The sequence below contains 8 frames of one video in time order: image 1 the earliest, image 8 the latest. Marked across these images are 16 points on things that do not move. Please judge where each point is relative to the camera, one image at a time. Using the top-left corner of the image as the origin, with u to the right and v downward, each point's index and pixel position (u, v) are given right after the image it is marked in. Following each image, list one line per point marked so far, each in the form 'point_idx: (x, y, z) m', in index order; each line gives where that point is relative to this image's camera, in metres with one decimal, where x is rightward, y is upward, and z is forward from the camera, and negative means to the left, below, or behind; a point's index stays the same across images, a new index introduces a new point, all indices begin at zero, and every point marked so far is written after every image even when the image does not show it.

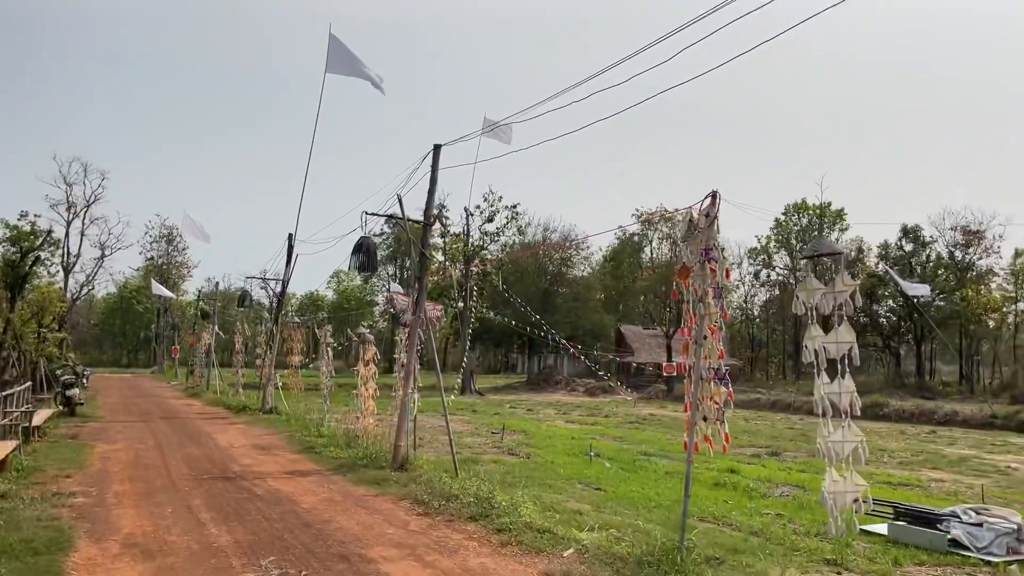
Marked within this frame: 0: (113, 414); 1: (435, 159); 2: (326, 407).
0: (-10.3, -3.3, +19.7) m
1: (-1.2, +2.0, +11.6) m
2: (-4.2, -2.7, +17.6) m
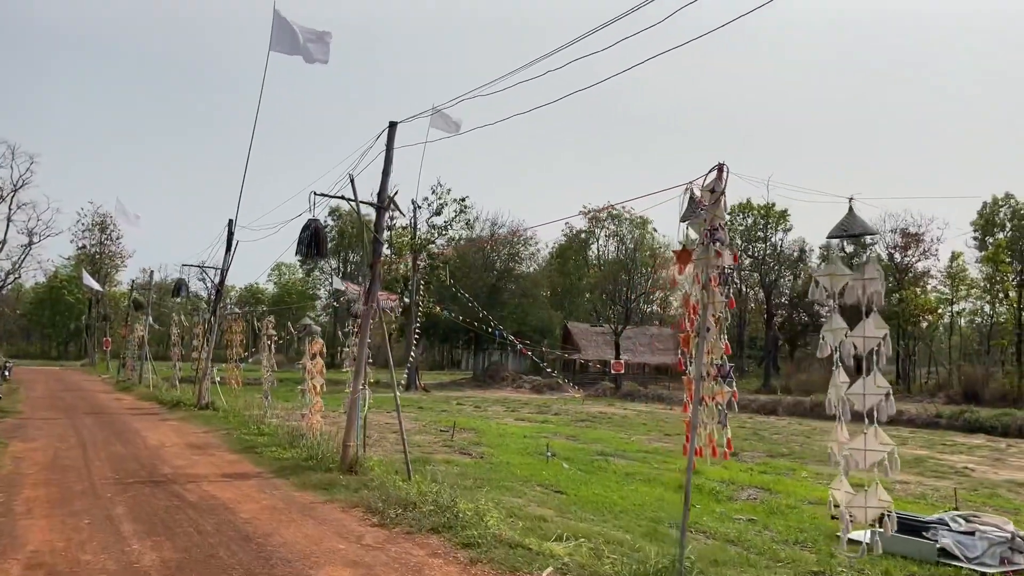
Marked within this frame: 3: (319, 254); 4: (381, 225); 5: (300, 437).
0: (-11.4, -2.9, +18.3) m
1: (-1.7, +2.1, +10.8) m
2: (-5.2, -2.5, +16.5) m
3: (-2.6, +0.5, +10.5) m
4: (-1.8, +0.9, +10.6) m
5: (-3.3, -2.4, +12.0) m
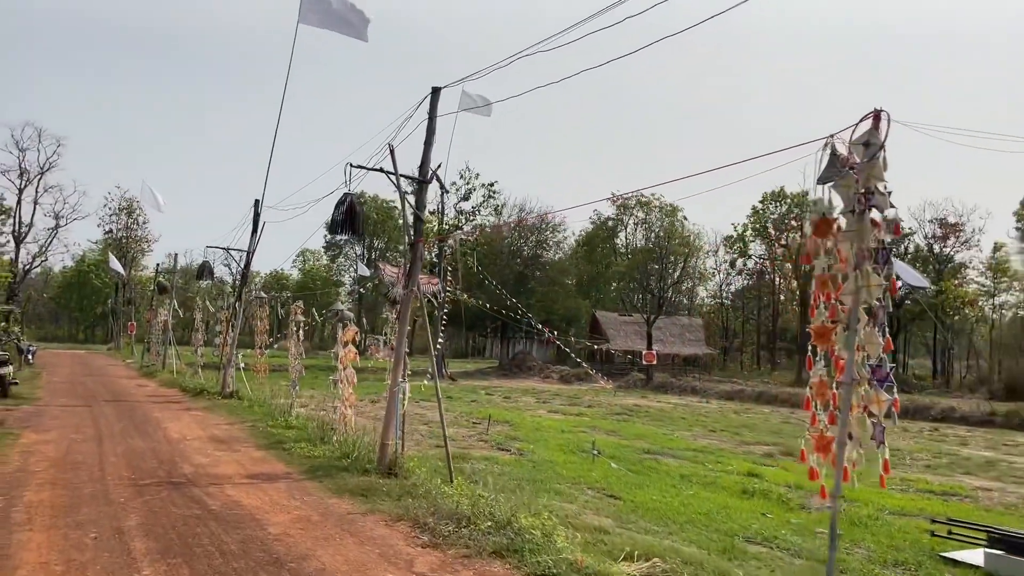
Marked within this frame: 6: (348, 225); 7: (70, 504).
0: (-10.5, -2.5, +17.6) m
1: (-1.0, +2.3, +9.8) m
2: (-4.4, -2.1, +15.7) m
3: (-1.9, +0.7, +9.6) m
4: (-1.1, +1.1, +9.6) m
5: (-2.6, -2.1, +11.1) m
6: (-2.1, +0.8, +9.9) m
7: (-3.9, -1.9, +6.7) m
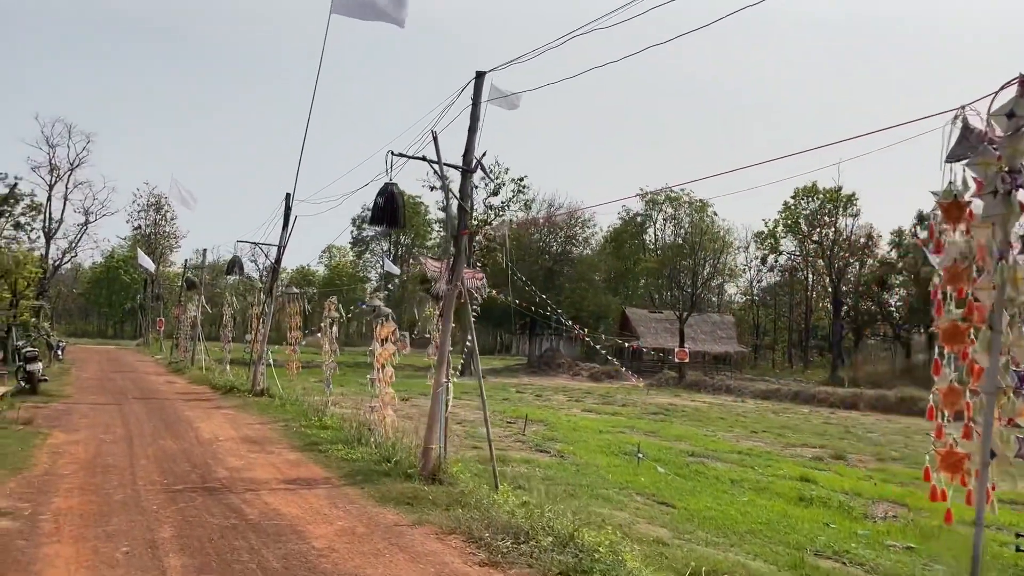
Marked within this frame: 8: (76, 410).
0: (-9.7, -2.4, +17.4) m
1: (-0.4, +2.4, +9.3) m
2: (-3.6, -2.1, +15.3) m
3: (-1.4, +0.8, +9.1) m
4: (-0.5, +1.1, +9.1) m
5: (-2.0, -2.0, +10.6) m
6: (-1.5, +0.9, +9.4) m
7: (-3.4, -1.9, +6.3) m
8: (-7.7, -2.2, +13.6) m
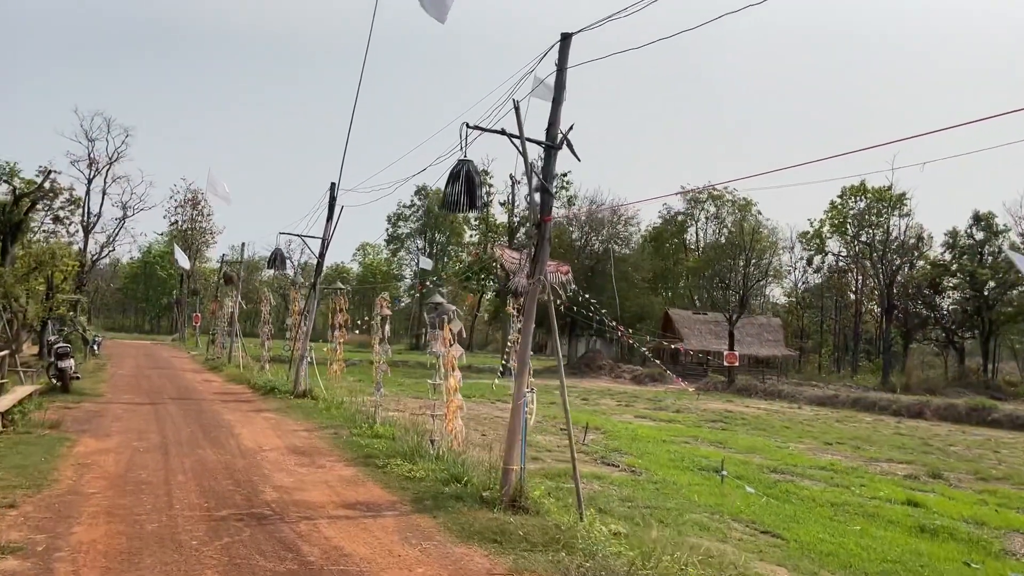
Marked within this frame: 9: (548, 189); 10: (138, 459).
0: (-8.5, -2.2, +16.5) m
1: (+0.5, +2.5, +8.0) m
2: (-2.5, -2.0, +14.1) m
3: (-0.4, +0.8, +7.9) m
4: (+0.4, +1.2, +7.8) m
5: (-1.0, -2.0, +9.4) m
6: (-0.6, +0.9, +8.2) m
7: (-2.6, -1.8, +5.2) m
8: (-6.7, -2.0, +12.7) m
9: (+0.4, +1.0, +7.7) m
10: (-4.2, -1.9, +8.6) m
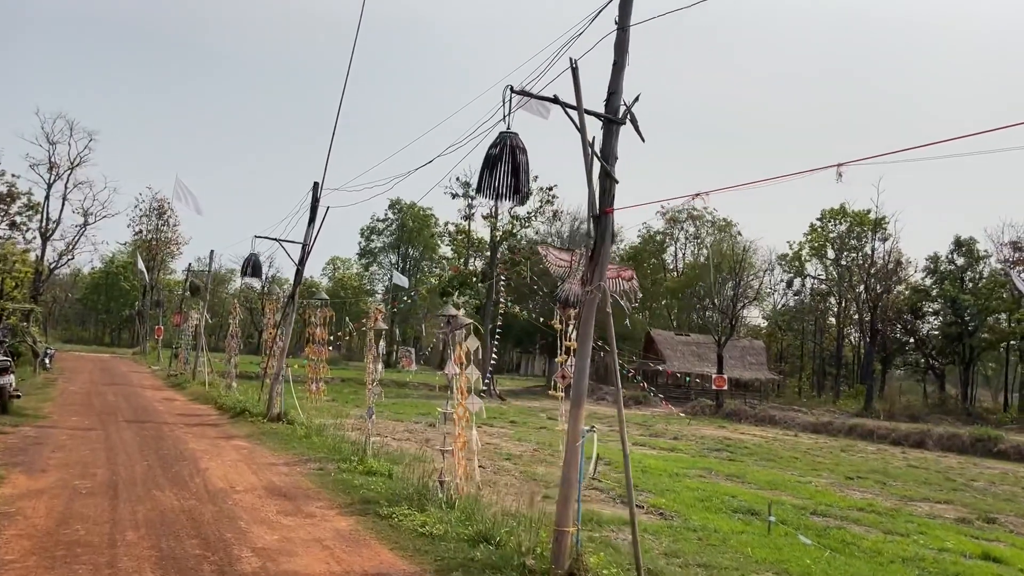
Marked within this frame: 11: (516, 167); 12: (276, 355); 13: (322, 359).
0: (-8.5, -2.3, +14.5) m
1: (+1.0, +2.4, +6.5) m
2: (-2.4, -2.1, +12.4) m
3: (0.0, +0.8, +6.3) m
4: (+0.8, +1.1, +6.3) m
5: (-0.7, -2.1, +7.8) m
6: (-0.2, +0.8, +6.6) m
7: (-2.1, -1.7, +3.5) m
8: (-6.5, -2.1, +10.8) m
9: (+0.8, +0.9, +6.2) m
10: (-3.9, -1.9, +6.8) m
11: (0.0, +1.0, +6.3) m
12: (-5.7, -1.6, +18.3) m
13: (-4.6, -1.7, +18.6) m
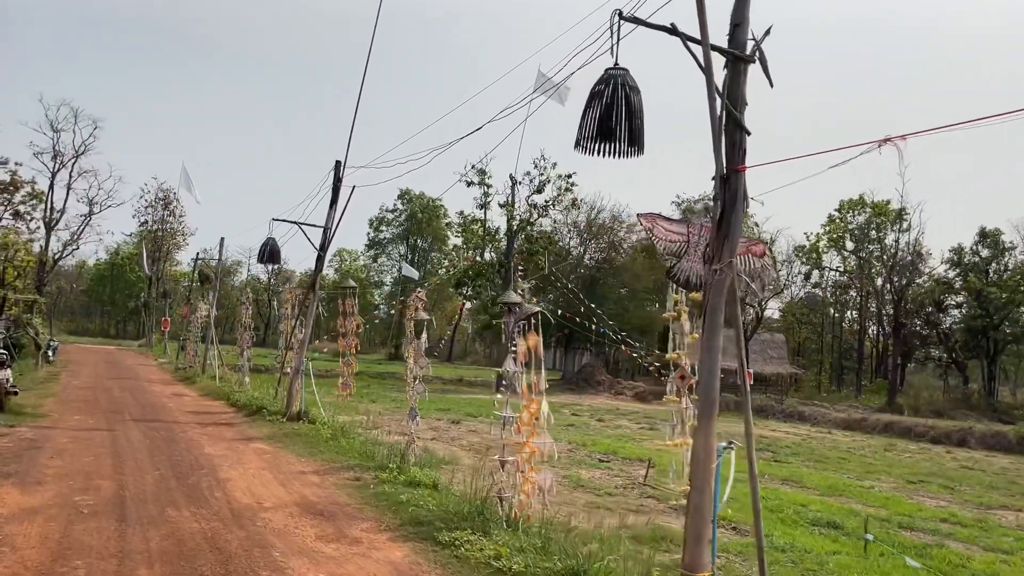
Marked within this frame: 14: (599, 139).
0: (-7.8, -2.1, +13.3) m
1: (+1.6, +2.5, +5.3) m
2: (-1.7, -2.0, +11.2) m
3: (+0.7, +0.9, +5.1) m
4: (+1.5, +1.2, +5.1) m
5: (0.0, -1.9, +6.5) m
6: (+0.5, +1.0, +5.4) m
7: (-1.5, -1.6, +2.3) m
8: (-5.8, -1.9, +9.6) m
9: (+1.5, +1.0, +5.0) m
10: (-3.2, -1.8, +5.7) m
11: (+0.6, +1.1, +5.0) m
12: (-4.9, -1.4, +17.1) m
13: (-3.9, -1.5, +17.4) m
14: (+0.5, +0.9, +5.0) m
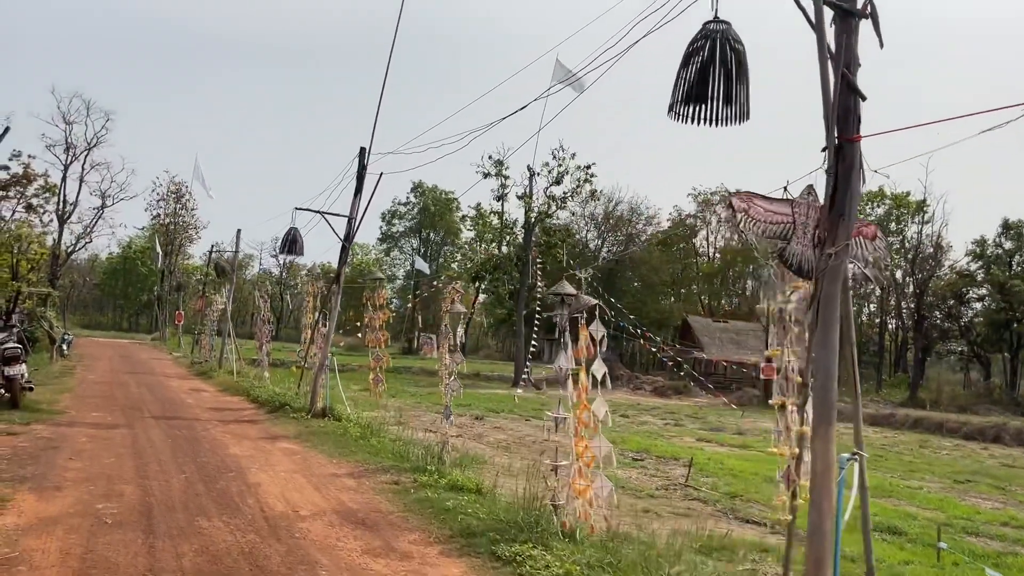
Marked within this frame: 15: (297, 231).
0: (-7.2, -2.0, +12.8) m
1: (+2.1, +2.6, +4.6) m
2: (-1.1, -1.8, +10.7) m
3: (+1.1, +1.0, +4.5) m
4: (+1.9, +1.3, +4.4) m
5: (+0.5, -1.8, +6.0) m
6: (+1.0, +1.1, +4.8) m
7: (-1.0, -1.6, +1.7) m
8: (-5.3, -1.8, +9.1) m
9: (+1.9, +1.1, +4.3) m
10: (-2.7, -1.7, +5.1) m
11: (+1.1, +1.2, +4.4) m
12: (-4.3, -1.2, +16.6) m
13: (-3.3, -1.3, +16.8) m
14: (+1.0, +1.0, +4.4) m
15: (-4.5, +1.1, +15.8) m
